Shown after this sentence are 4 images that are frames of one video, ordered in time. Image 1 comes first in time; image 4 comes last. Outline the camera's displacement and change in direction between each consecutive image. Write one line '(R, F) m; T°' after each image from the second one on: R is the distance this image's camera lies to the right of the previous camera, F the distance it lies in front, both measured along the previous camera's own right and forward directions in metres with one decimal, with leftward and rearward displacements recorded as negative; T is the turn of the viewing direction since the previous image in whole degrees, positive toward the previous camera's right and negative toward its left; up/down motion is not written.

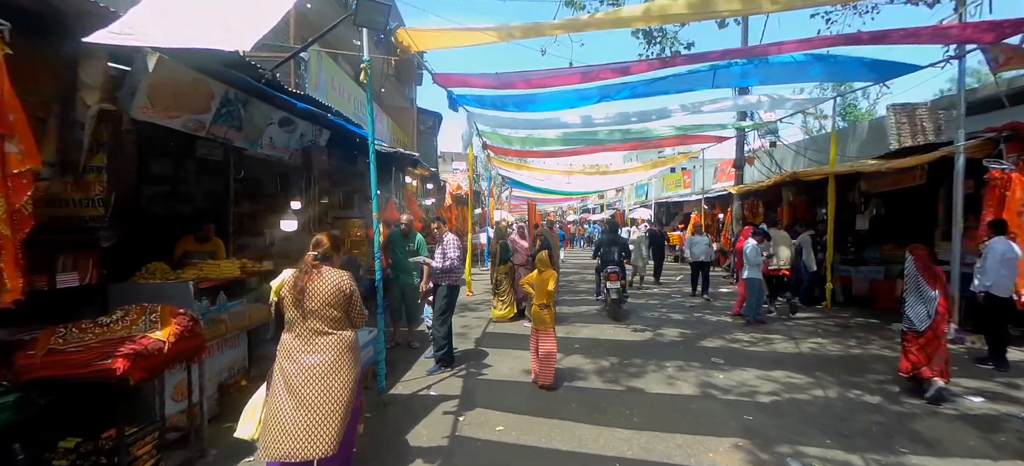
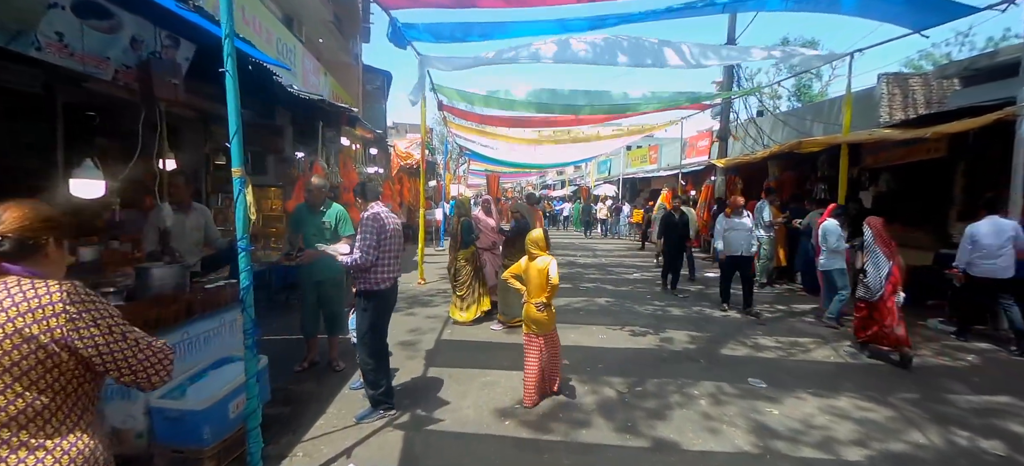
(-0.1, +1.7) m; +6°
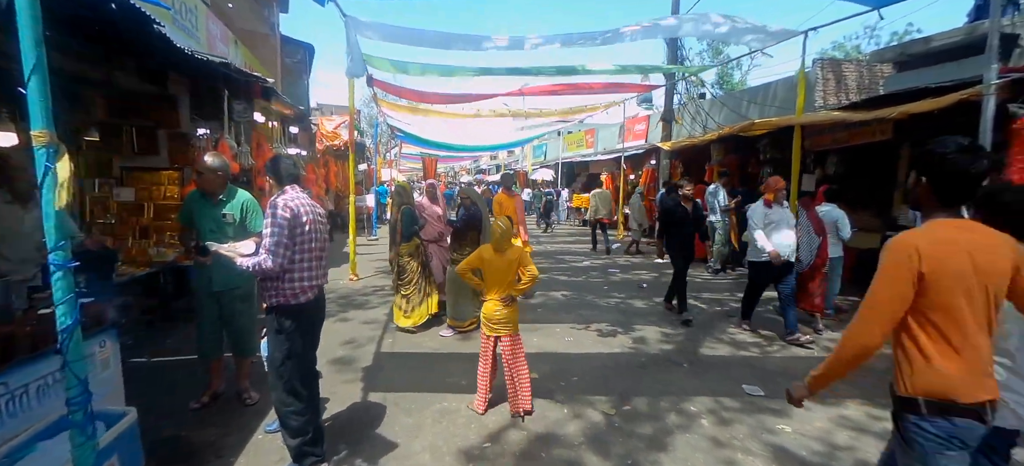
(-0.2, +0.8) m; +8°
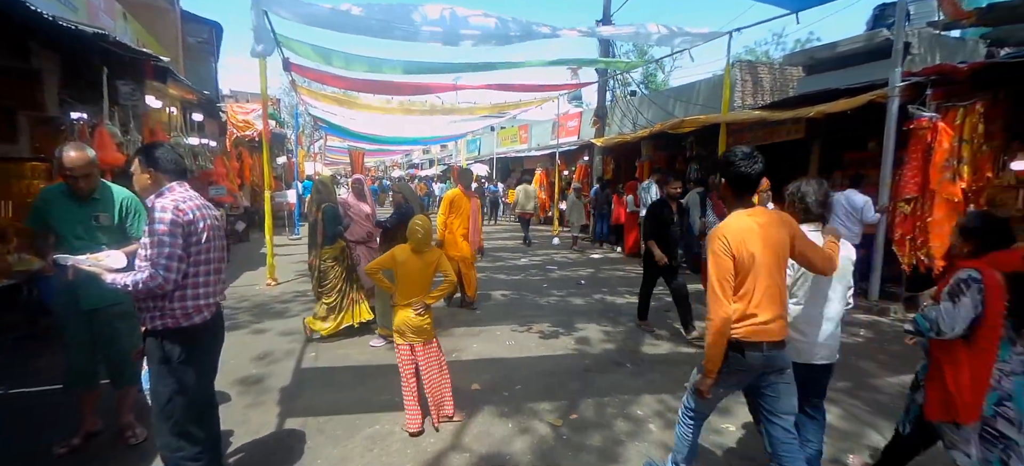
(0.0, +0.3) m; +8°
